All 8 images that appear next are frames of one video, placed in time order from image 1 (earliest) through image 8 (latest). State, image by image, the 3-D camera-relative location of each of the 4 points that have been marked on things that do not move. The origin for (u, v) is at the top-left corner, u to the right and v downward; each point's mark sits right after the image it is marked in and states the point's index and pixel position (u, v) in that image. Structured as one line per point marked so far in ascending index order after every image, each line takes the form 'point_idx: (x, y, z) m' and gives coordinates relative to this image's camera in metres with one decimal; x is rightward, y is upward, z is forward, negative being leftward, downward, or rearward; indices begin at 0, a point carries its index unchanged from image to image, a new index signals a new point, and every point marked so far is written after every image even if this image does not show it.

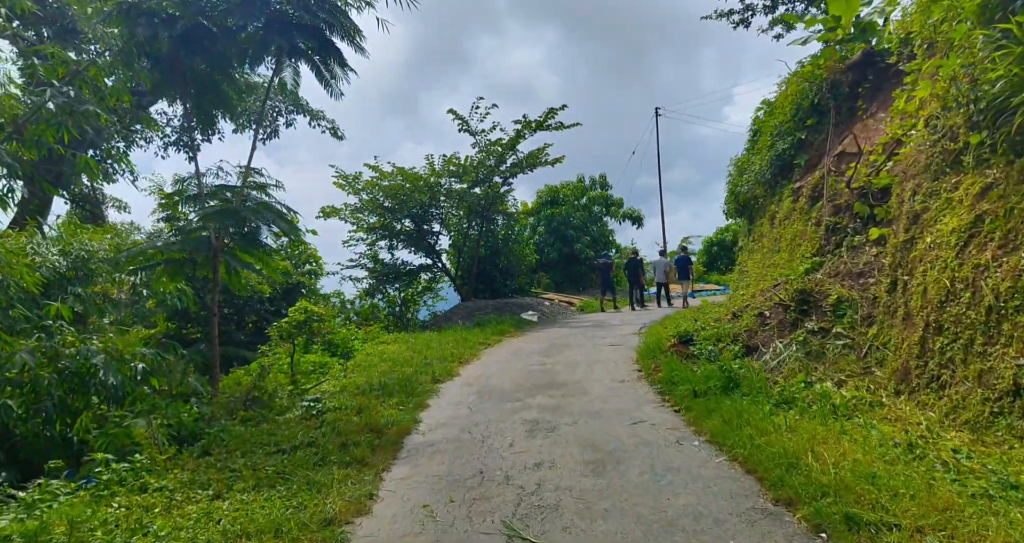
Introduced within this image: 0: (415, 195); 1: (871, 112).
0: (-2.4, +1.8, +15.7) m
1: (+4.2, +1.9, +7.7) m
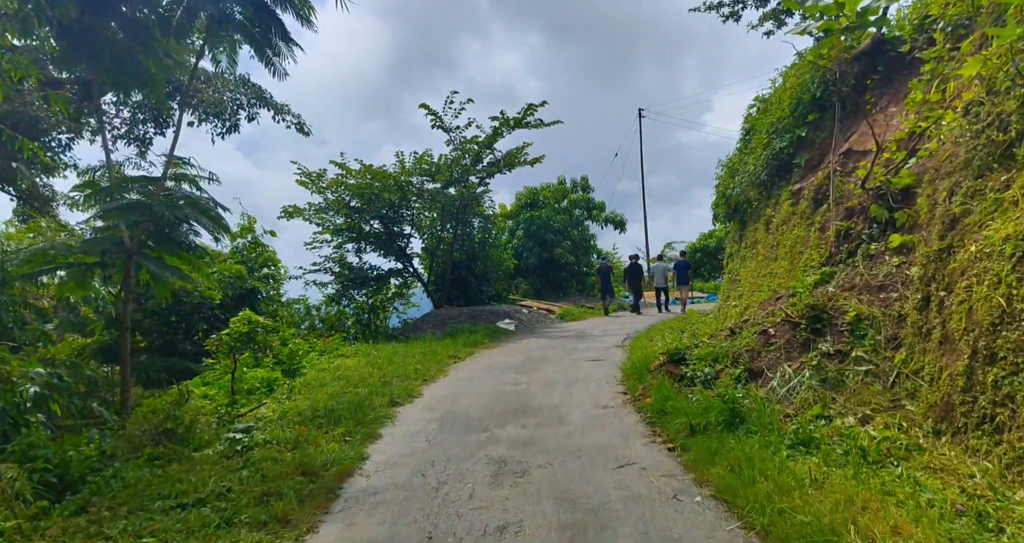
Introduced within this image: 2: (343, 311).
0: (-2.9, +1.7, +14.7) m
1: (+3.9, +1.7, +7.0) m
2: (-4.0, -0.9, +15.5) m
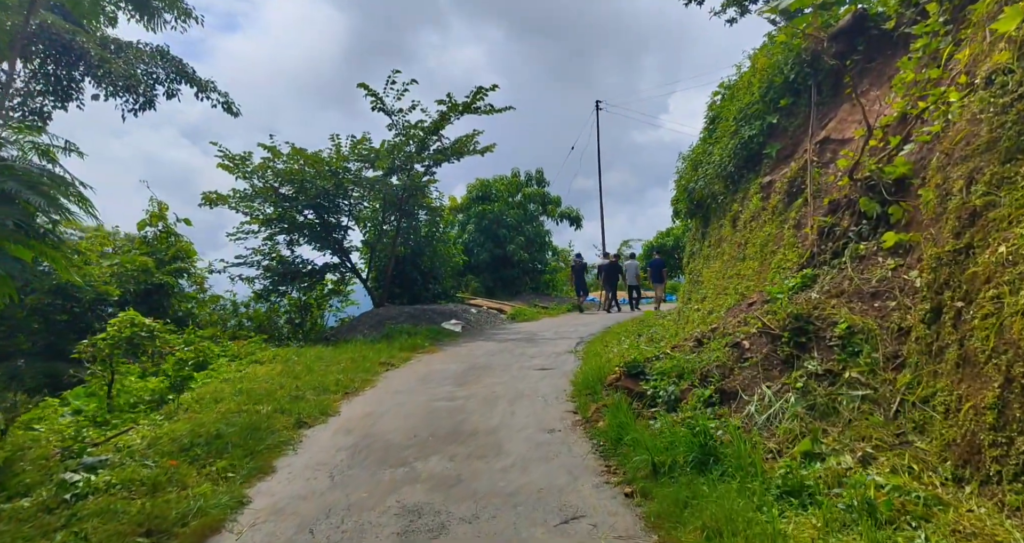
0: (-4.0, +1.8, +13.5) m
1: (+3.3, +1.7, +6.3) m
2: (-5.2, -0.8, +14.2) m
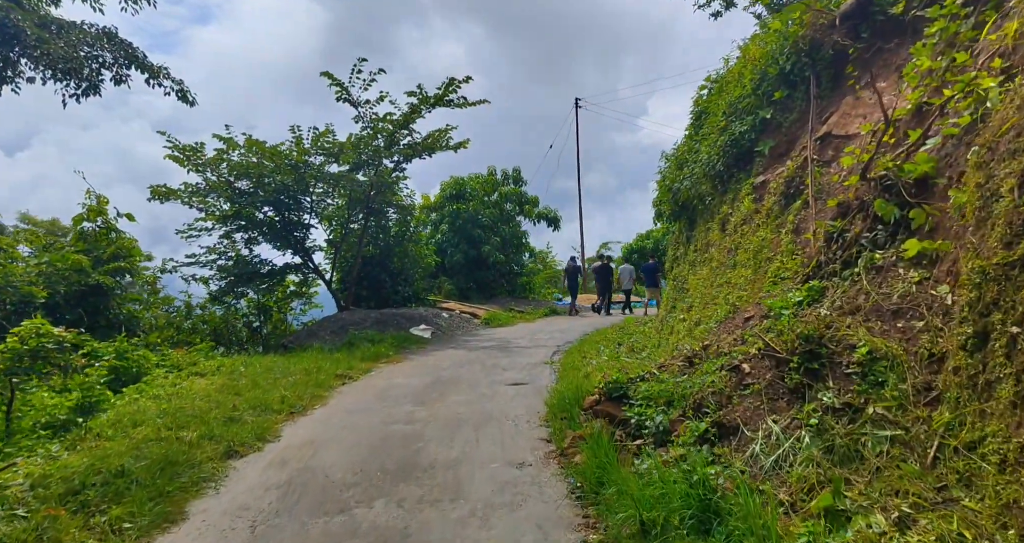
0: (-4.5, +1.8, +12.7) m
1: (+3.0, +1.6, +5.7) m
2: (-5.7, -0.8, +13.4) m
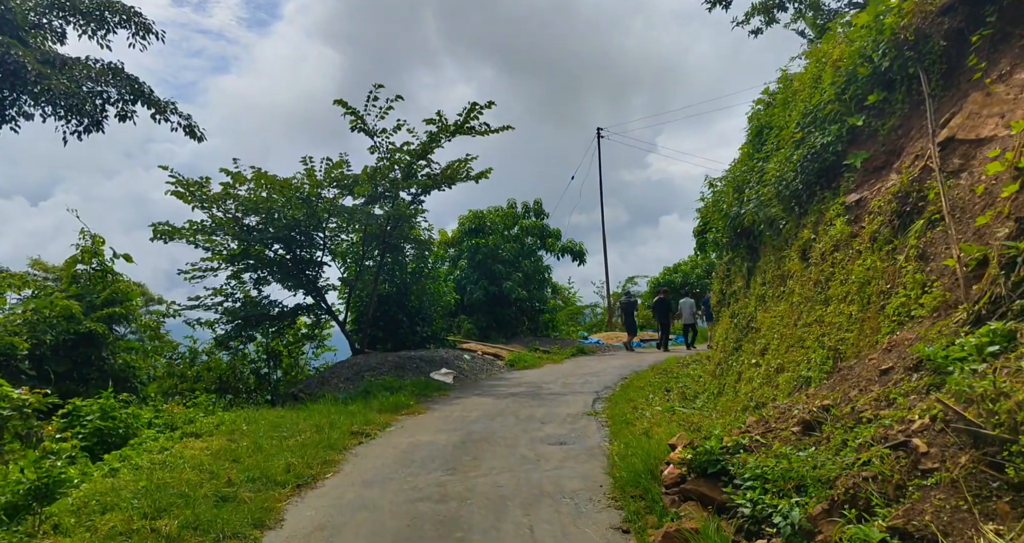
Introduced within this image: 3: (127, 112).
0: (-4.0, +1.1, +11.8) m
1: (+3.4, +1.4, +4.6) m
2: (-5.1, -1.6, +12.3) m
3: (-7.7, +3.2, +13.3) m
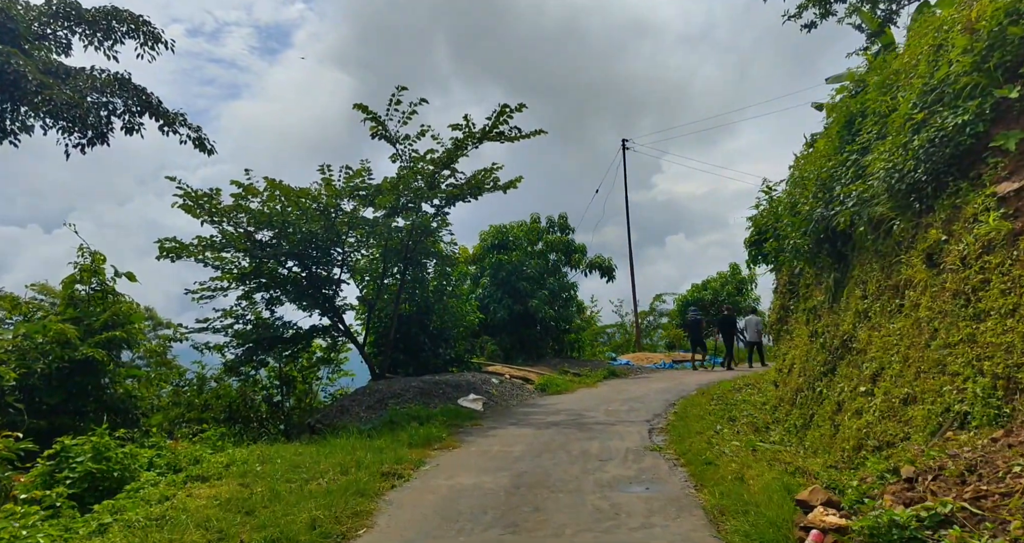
0: (-3.4, +0.8, +10.9) m
1: (+3.9, +1.4, +3.6) m
2: (-4.5, -1.9, +11.3) m
3: (-7.1, +2.8, +12.4) m
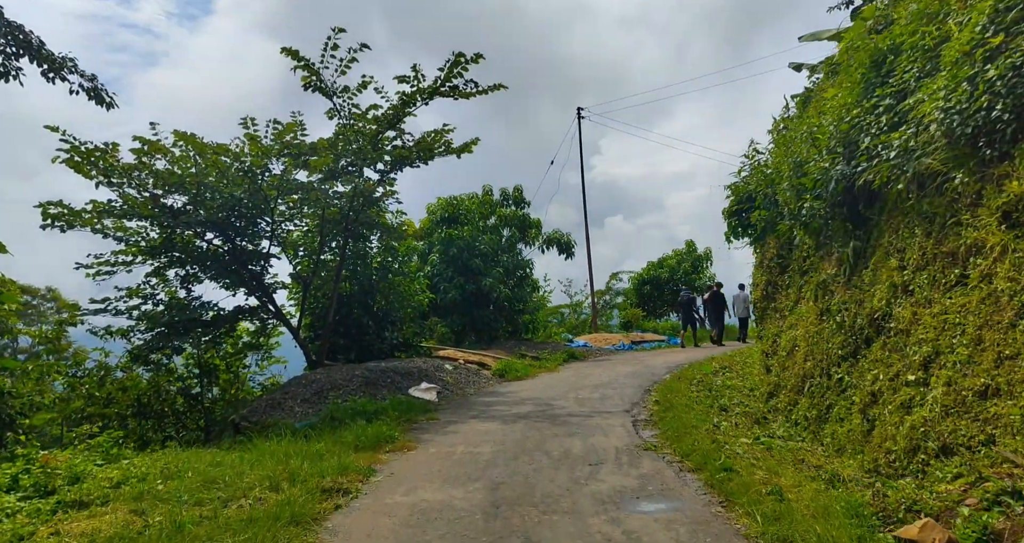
0: (-3.9, +1.2, +9.2) m
1: (+4.0, +1.6, +2.6) m
2: (-5.1, -1.5, +9.6) m
3: (-7.8, +3.2, +10.4) m
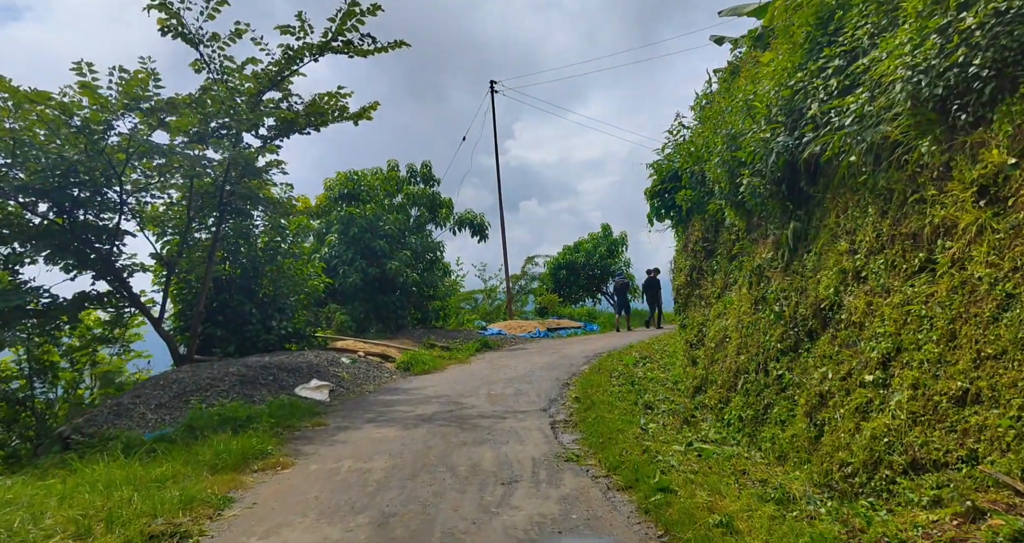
0: (-5.1, +1.4, +7.6) m
1: (+3.6, +1.6, +2.0) m
2: (-6.3, -1.3, +7.9) m
3: (-9.0, +3.5, +8.2) m
